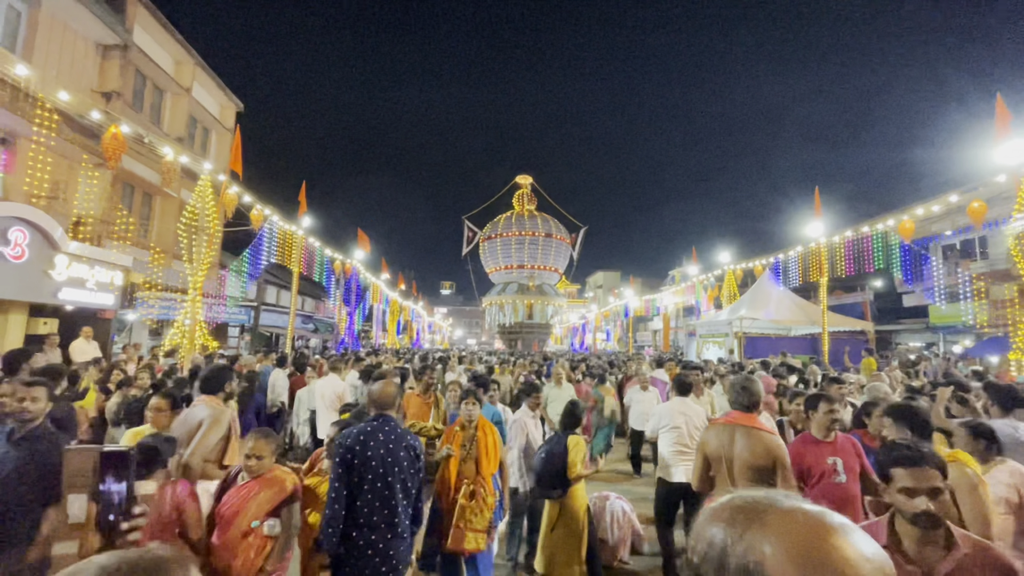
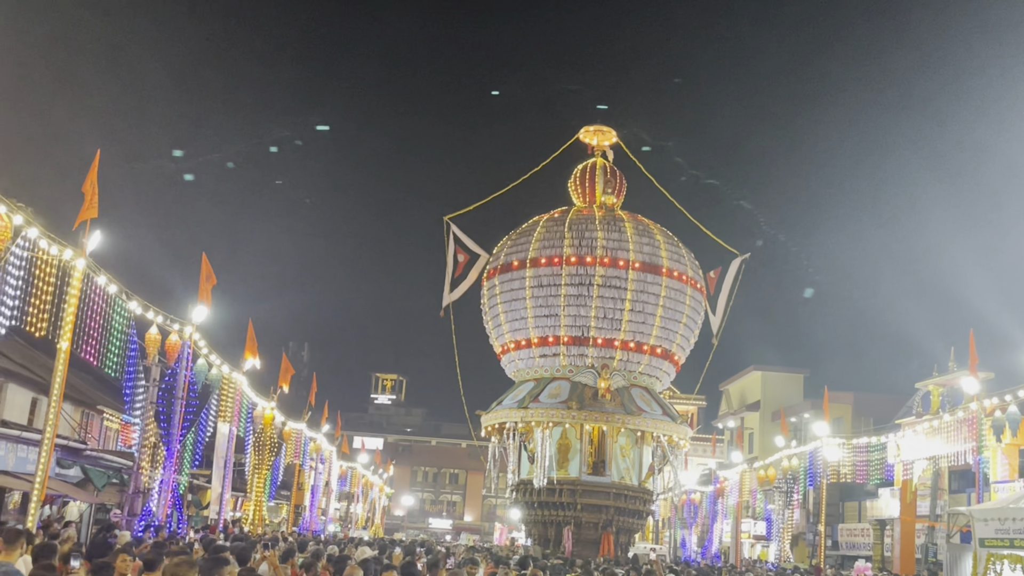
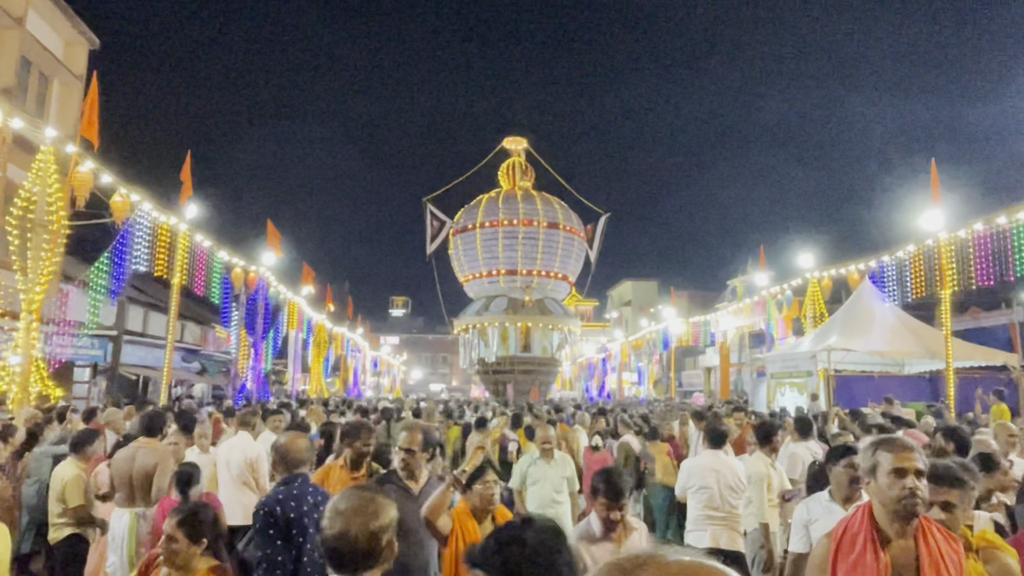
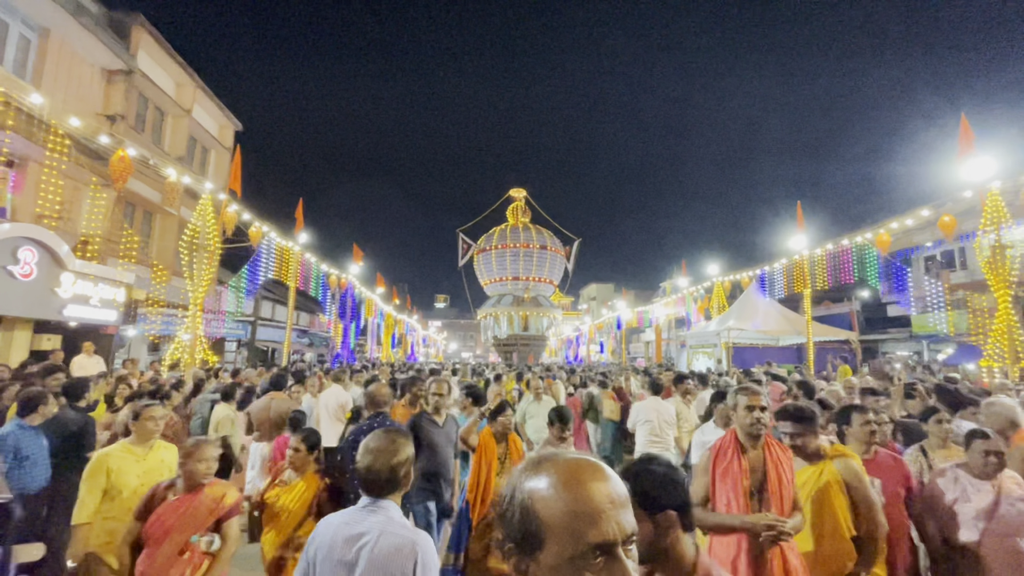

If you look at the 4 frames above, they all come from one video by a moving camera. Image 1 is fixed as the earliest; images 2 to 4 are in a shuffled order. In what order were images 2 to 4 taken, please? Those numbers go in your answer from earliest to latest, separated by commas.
4, 3, 2
